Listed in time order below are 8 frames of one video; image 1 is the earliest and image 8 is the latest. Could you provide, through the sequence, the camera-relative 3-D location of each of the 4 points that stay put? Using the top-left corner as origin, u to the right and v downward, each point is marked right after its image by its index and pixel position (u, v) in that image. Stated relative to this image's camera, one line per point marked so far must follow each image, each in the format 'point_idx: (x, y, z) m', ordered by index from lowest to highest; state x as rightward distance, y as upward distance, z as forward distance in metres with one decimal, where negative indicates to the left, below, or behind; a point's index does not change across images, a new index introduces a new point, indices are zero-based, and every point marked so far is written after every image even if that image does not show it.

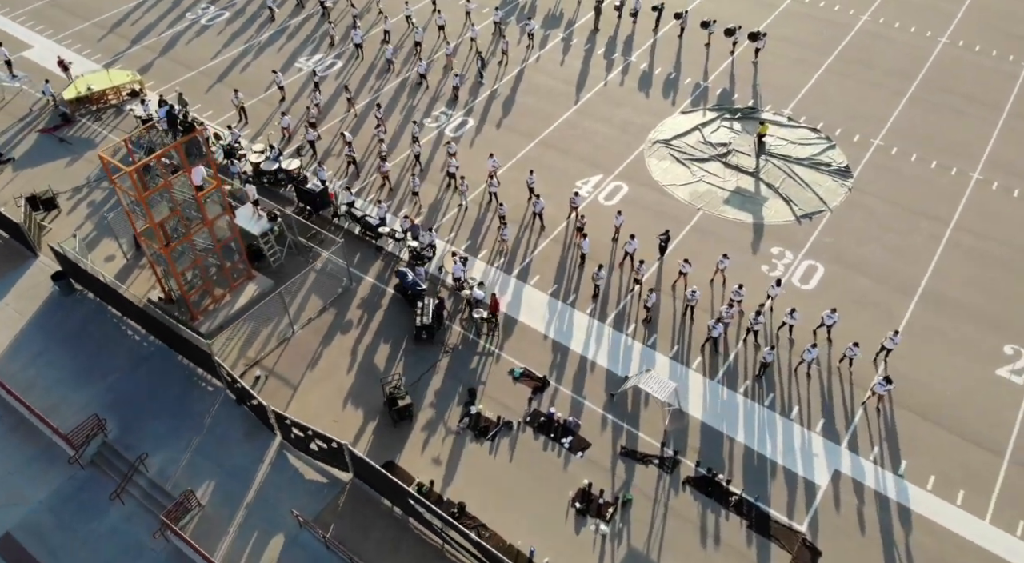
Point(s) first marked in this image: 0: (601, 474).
0: (+2.1, -4.4, +19.7) m
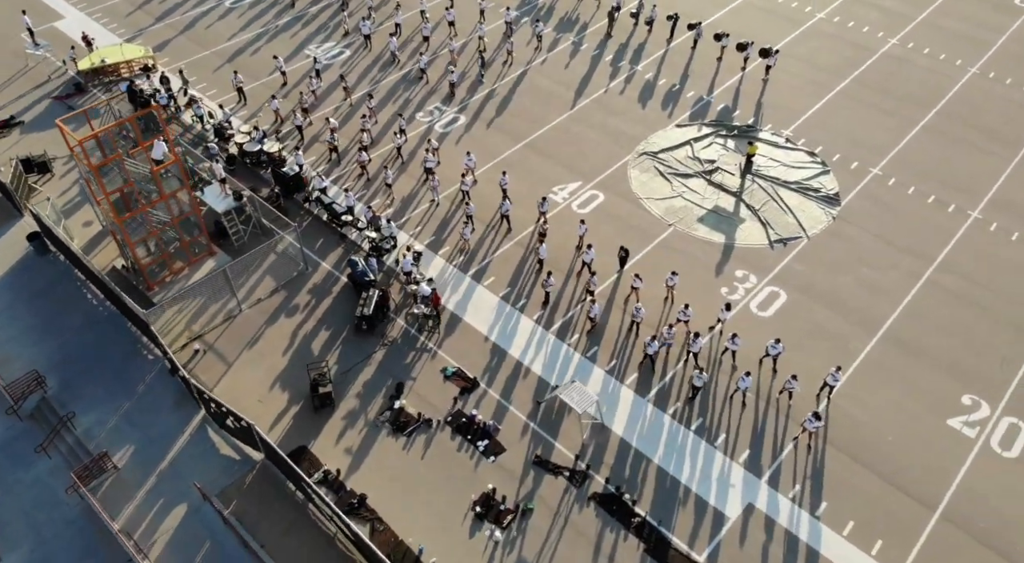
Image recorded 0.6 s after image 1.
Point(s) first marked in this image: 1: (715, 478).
0: (-0.1, -4.6, +19.6) m
1: (+4.7, -4.5, +20.0) m
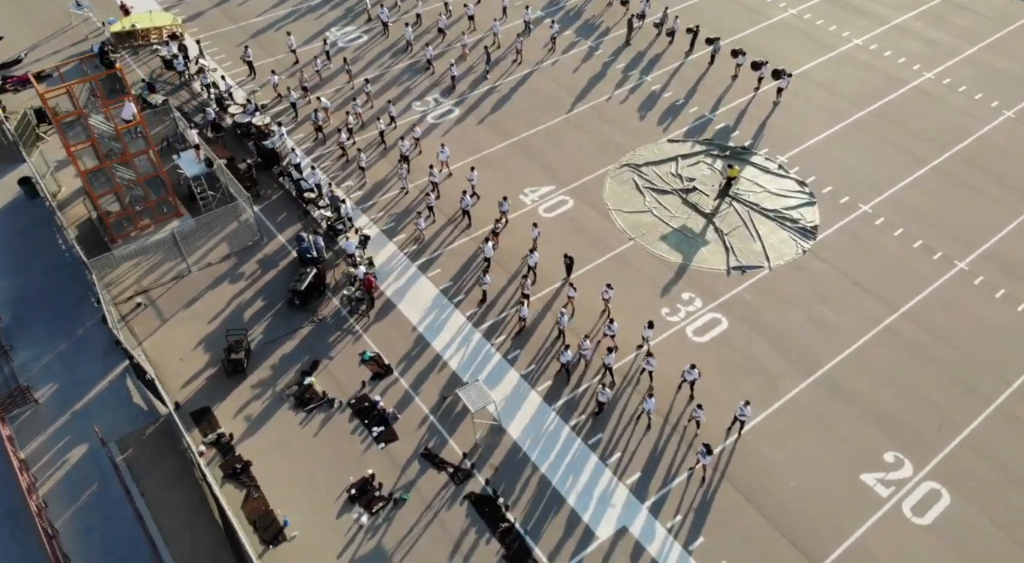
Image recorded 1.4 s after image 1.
0: (-2.8, -4.3, +19.9) m
1: (+2.0, -4.9, +19.6) m
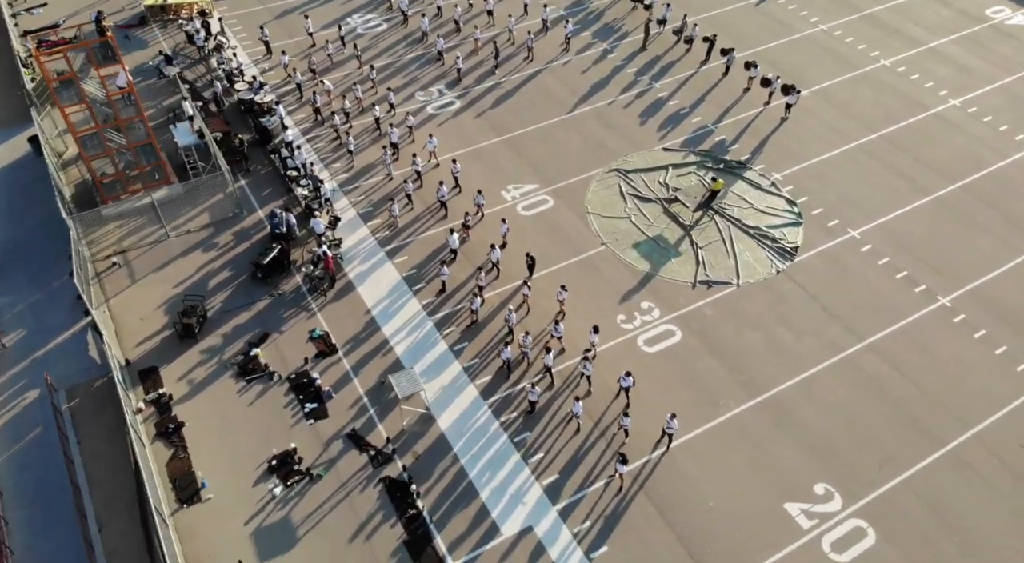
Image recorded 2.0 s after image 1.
0: (-4.7, -3.9, +20.3) m
1: (0.0, -4.8, +19.7) m
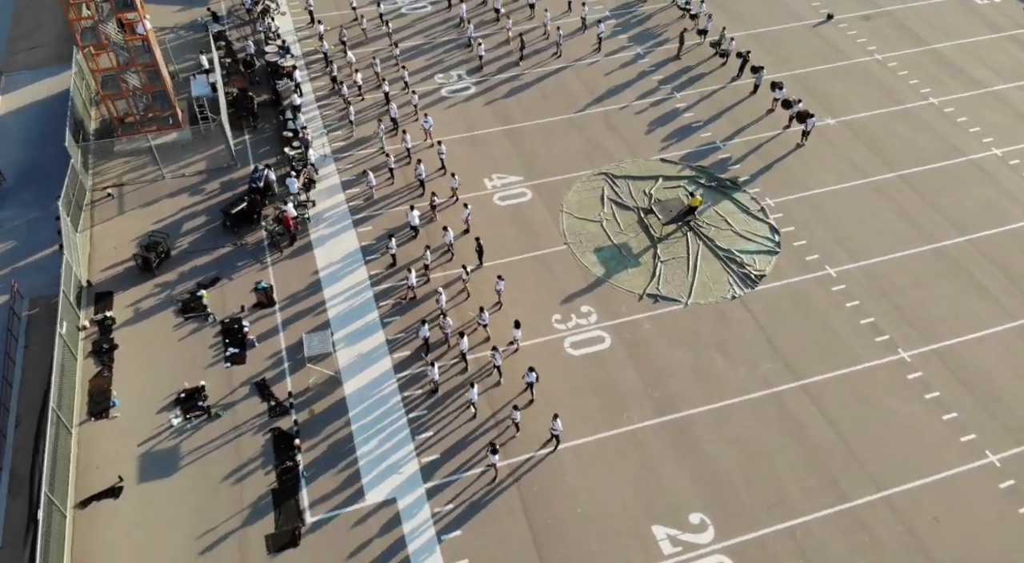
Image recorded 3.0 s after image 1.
0: (-7.2, -2.6, +21.5) m
1: (-2.9, -4.3, +20.2) m
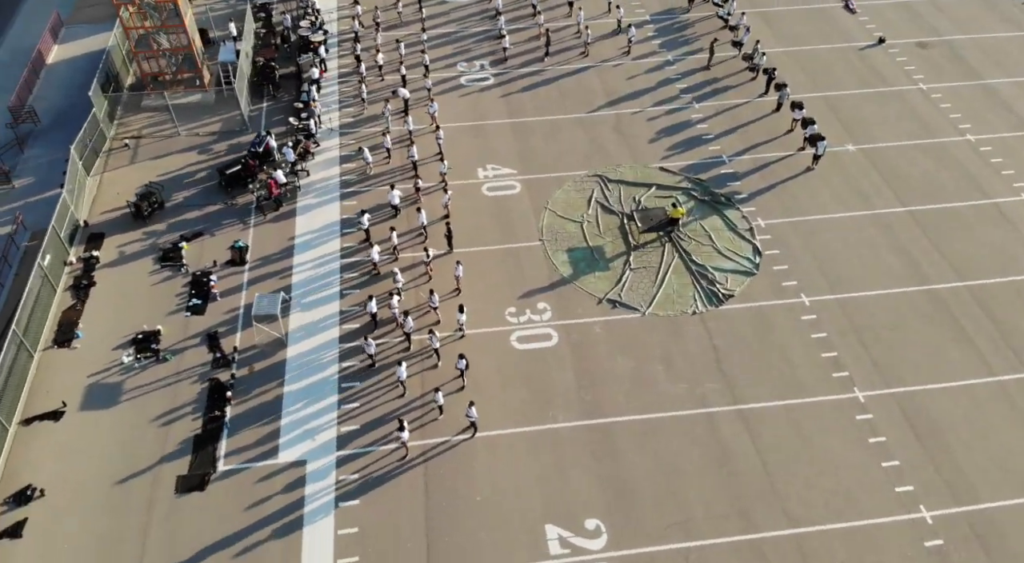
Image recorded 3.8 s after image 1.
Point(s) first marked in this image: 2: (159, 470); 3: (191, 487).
0: (-8.8, -1.4, +22.8) m
1: (-5.0, -3.5, +20.9) m
2: (-8.2, -4.4, +20.0) m
3: (-7.3, -4.7, +19.6) m
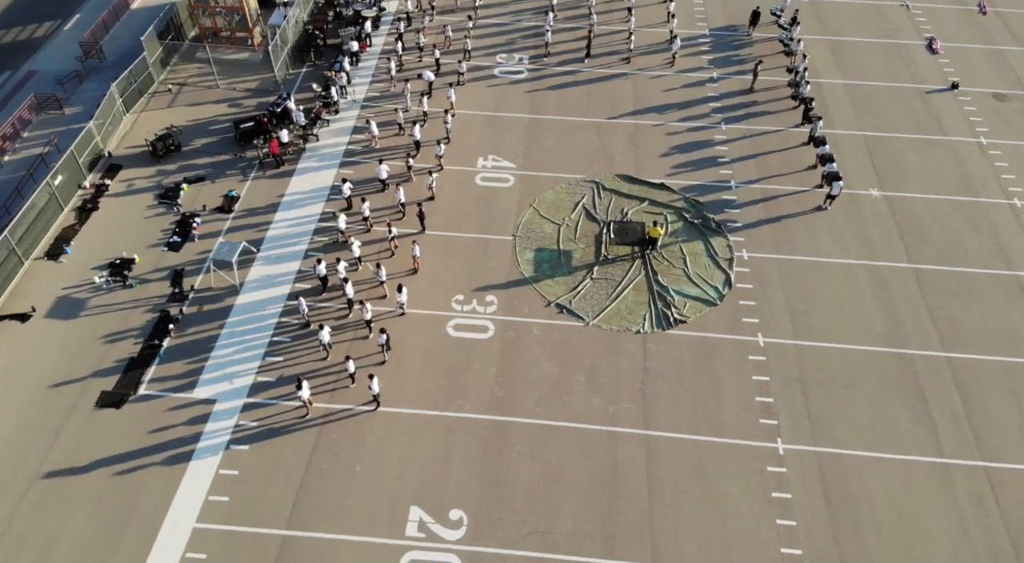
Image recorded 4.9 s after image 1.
0: (-10.3, +0.5, +24.5) m
1: (-7.3, -2.3, +22.0) m
2: (-10.7, -2.5, +21.7) m
3: (-9.9, -3.0, +21.2) m
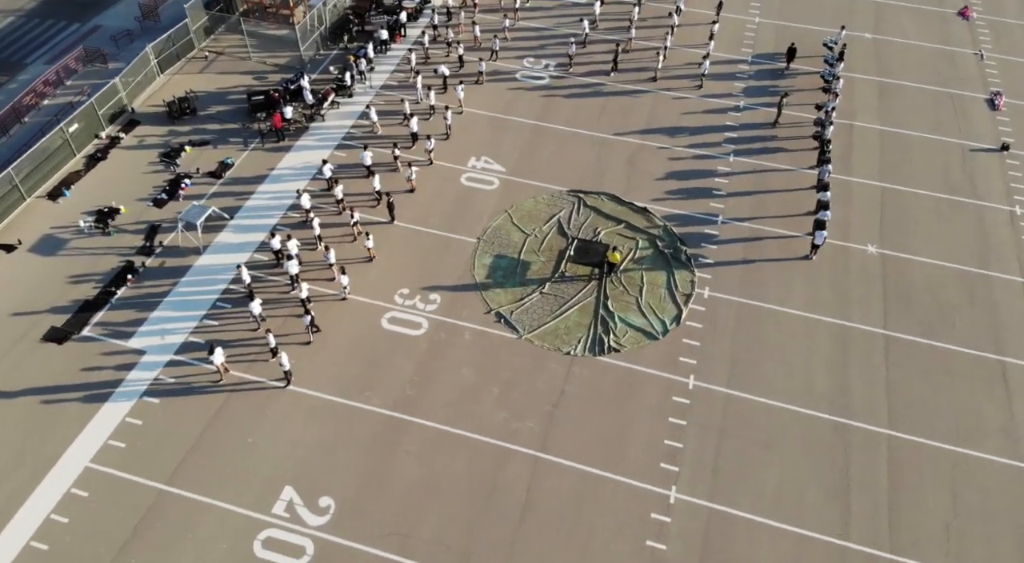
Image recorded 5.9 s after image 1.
0: (-11.4, +2.0, +26.0) m
1: (-9.3, -1.2, +23.1) m
2: (-12.7, -0.9, +23.3) m
3: (-12.1, -1.5, +22.7) m
